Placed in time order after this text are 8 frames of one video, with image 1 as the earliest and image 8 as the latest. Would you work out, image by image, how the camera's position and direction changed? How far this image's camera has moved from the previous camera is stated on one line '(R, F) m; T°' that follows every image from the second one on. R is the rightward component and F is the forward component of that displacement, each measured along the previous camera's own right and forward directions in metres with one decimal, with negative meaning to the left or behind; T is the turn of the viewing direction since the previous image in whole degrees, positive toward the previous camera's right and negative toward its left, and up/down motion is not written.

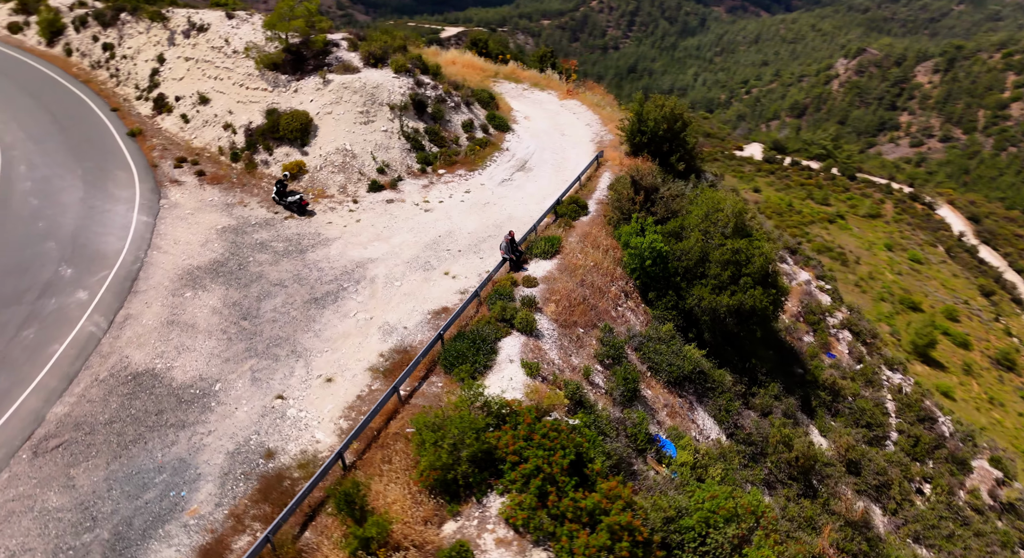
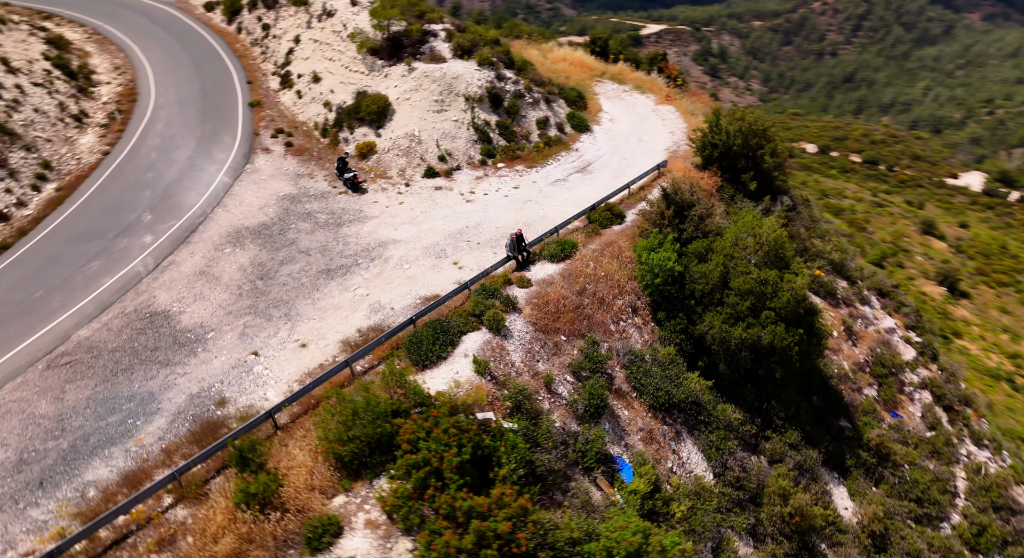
(+5.7, +0.9) m; -12°
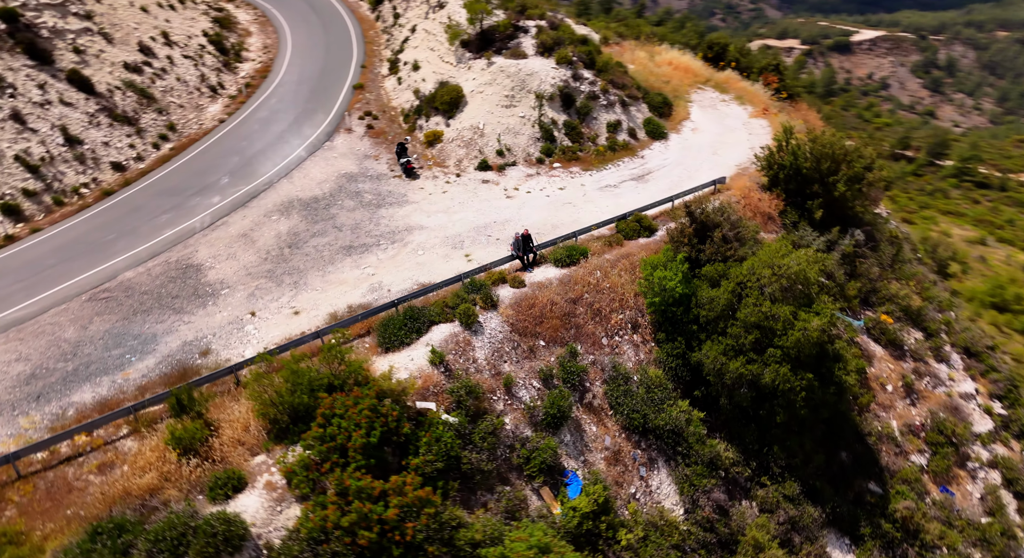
(+5.3, +0.7) m; -11°
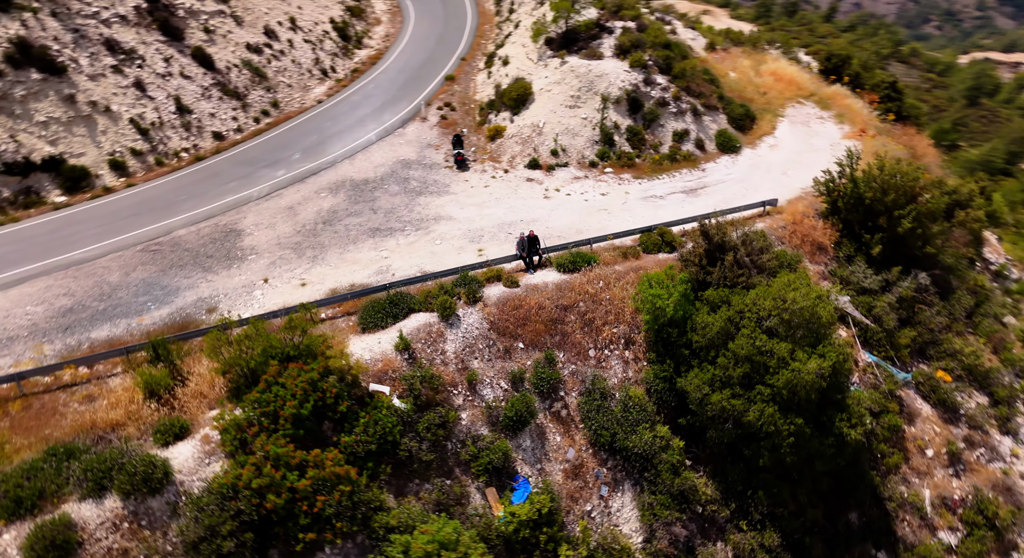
(+4.9, +0.5) m; -10°
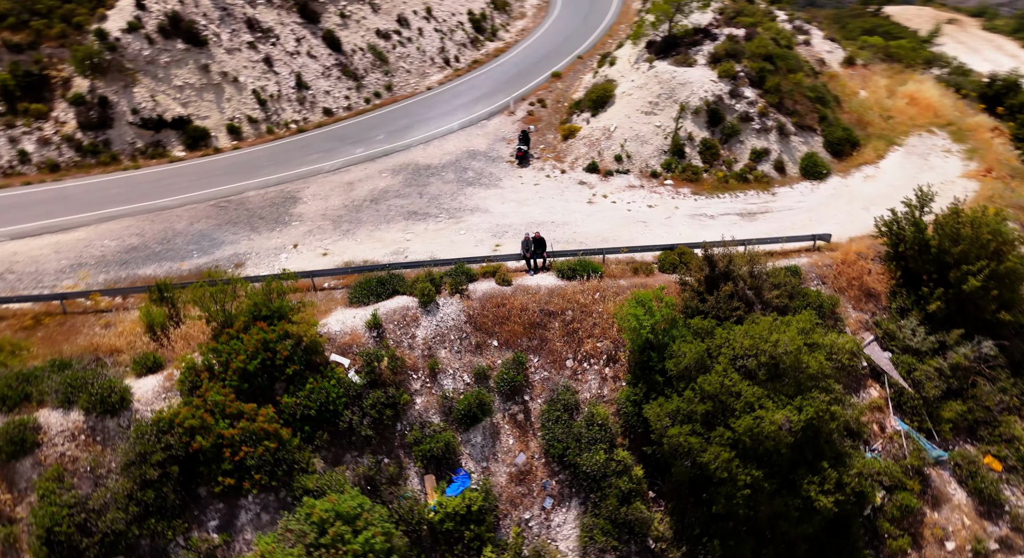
(+5.8, +0.6) m; -12°
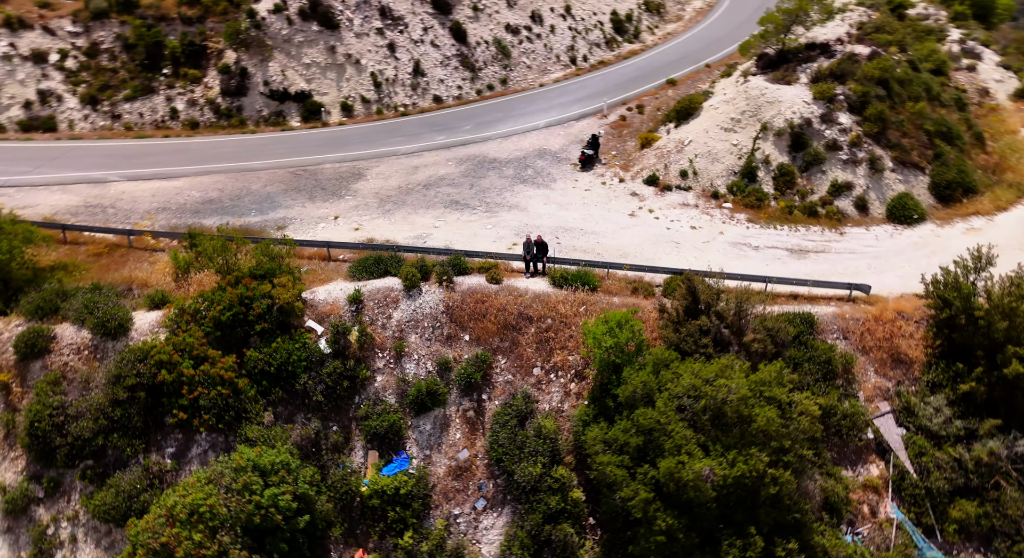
(+6.4, +0.7) m; -13°
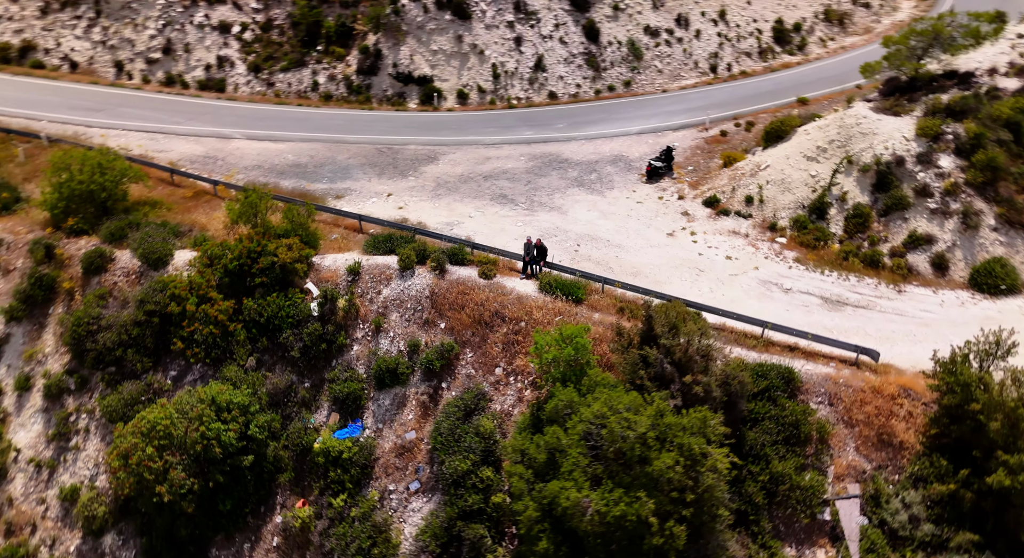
(+6.9, +0.6) m; -14°
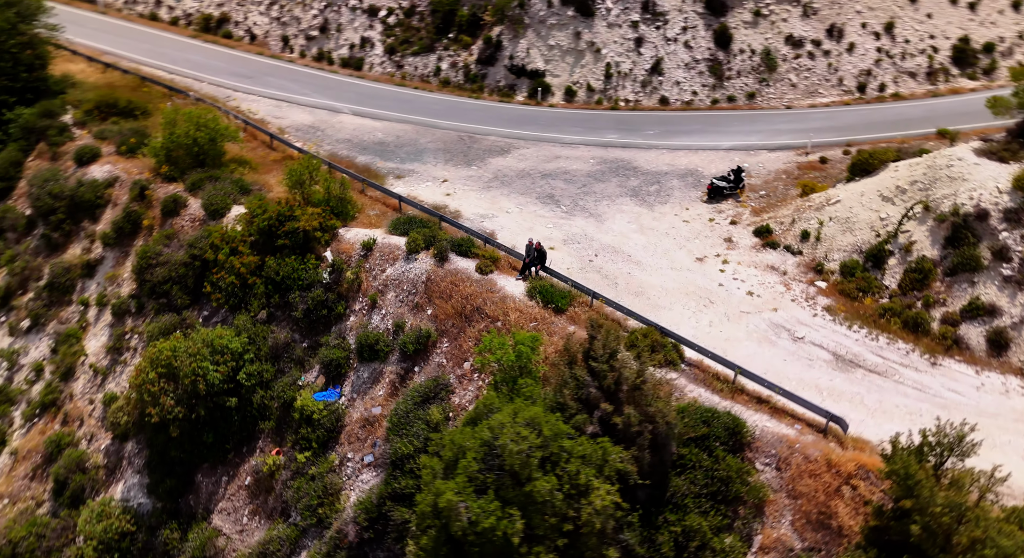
(+6.5, +0.5) m; -14°
